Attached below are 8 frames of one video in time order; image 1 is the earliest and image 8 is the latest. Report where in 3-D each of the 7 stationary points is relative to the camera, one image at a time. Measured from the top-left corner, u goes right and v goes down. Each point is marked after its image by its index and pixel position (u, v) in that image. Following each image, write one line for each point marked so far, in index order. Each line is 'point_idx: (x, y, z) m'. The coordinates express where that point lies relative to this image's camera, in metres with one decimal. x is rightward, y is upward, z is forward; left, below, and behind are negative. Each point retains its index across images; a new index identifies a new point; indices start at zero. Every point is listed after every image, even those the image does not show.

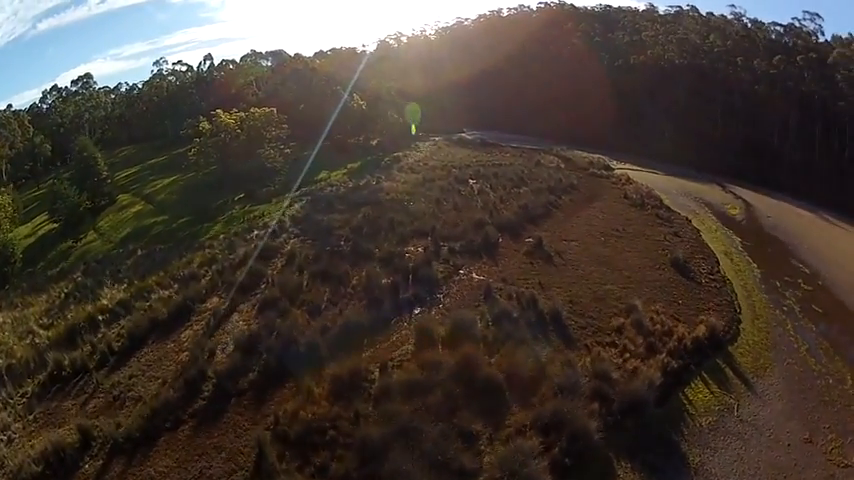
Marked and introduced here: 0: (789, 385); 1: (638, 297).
0: (+7.6, -2.9, +19.8) m
1: (+4.2, -1.2, +19.7) m
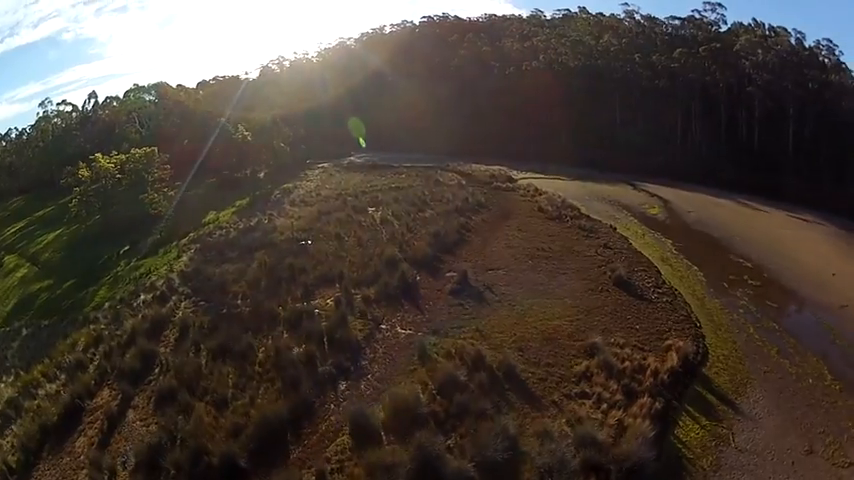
0: (+6.5, -2.9, +17.9) m
1: (+2.9, -1.6, +17.5) m
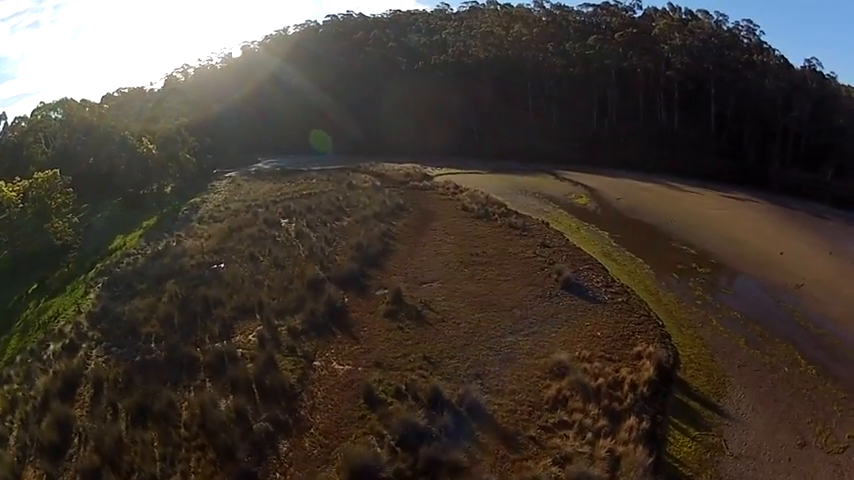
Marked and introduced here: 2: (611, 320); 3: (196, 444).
0: (+5.6, -2.7, +16.6) m
1: (+2.1, -1.7, +15.9) m
2: (+3.3, -1.4, +17.7) m
3: (-3.1, -2.7, +13.0) m
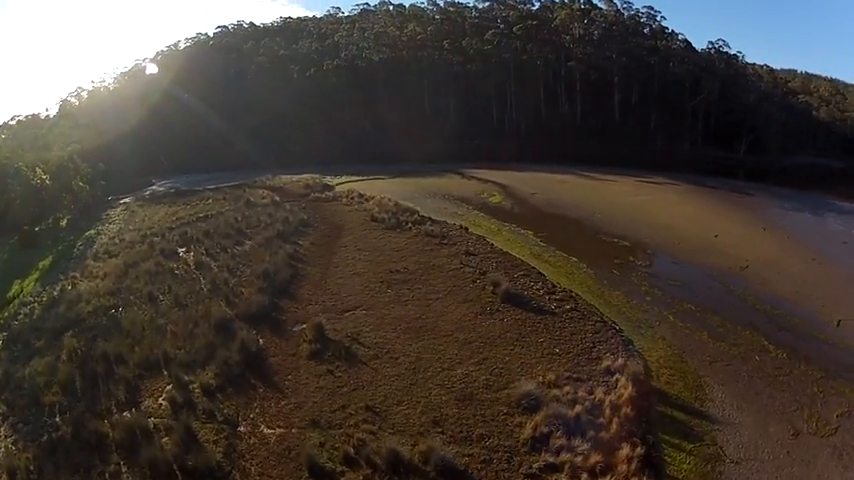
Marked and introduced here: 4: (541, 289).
0: (+4.8, -2.4, +15.2) m
1: (+1.2, -1.8, +14.1) m
2: (+2.2, -1.5, +16.0) m
3: (-3.4, -3.4, +10.7) m
4: (+2.1, -0.9, +18.6) m
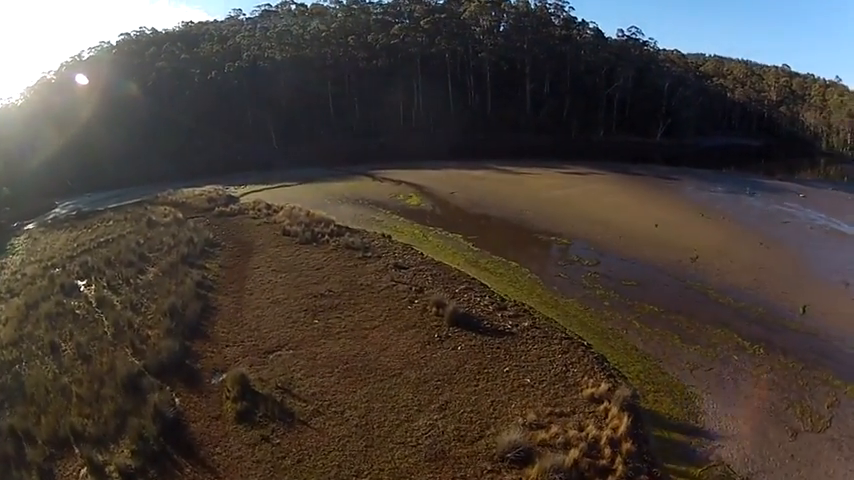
0: (+4.3, -2.3, +13.9) m
1: (+0.8, -2.1, +12.5) m
2: (+1.5, -1.7, +14.5) m
3: (-3.4, -4.1, +8.7) m
4: (+1.1, -1.1, +17.0) m
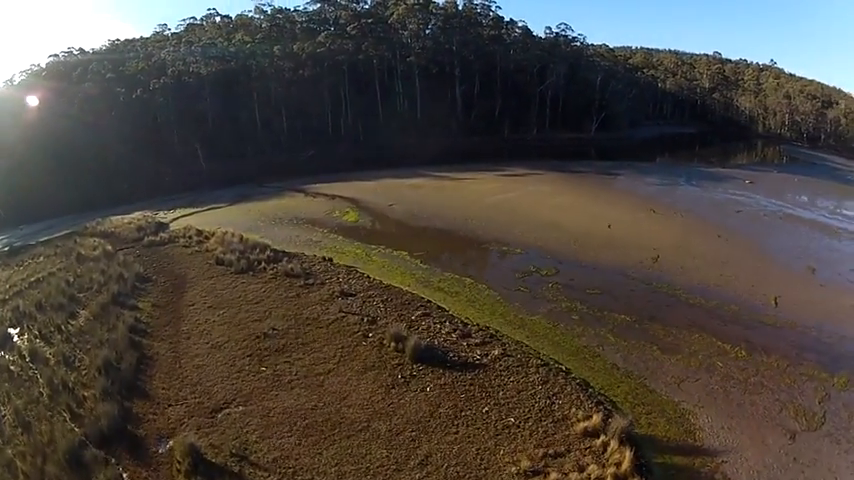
0: (+3.9, -2.3, +13.0) m
1: (+0.5, -2.4, +11.3) m
2: (+1.1, -1.9, +13.4) m
3: (-3.2, -4.7, +7.3) m
4: (+0.5, -1.5, +15.9) m
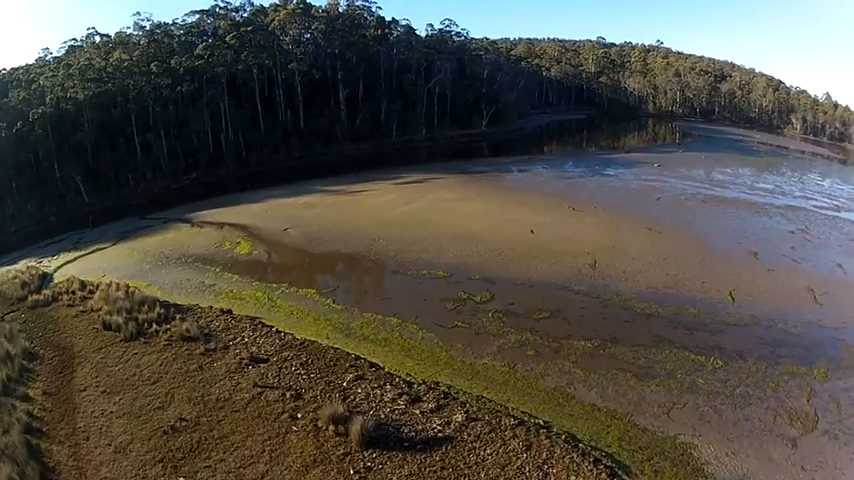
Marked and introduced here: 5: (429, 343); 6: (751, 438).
0: (+3.4, -2.4, +11.2) m
1: (+0.3, -2.9, +9.2) m
2: (+0.6, -2.4, +11.3) m
3: (-2.6, -5.6, +4.7) m
4: (-0.4, -2.1, +13.7) m
5: (-0.1, -1.7, +17.0) m
6: (+3.9, -2.5, +11.1) m
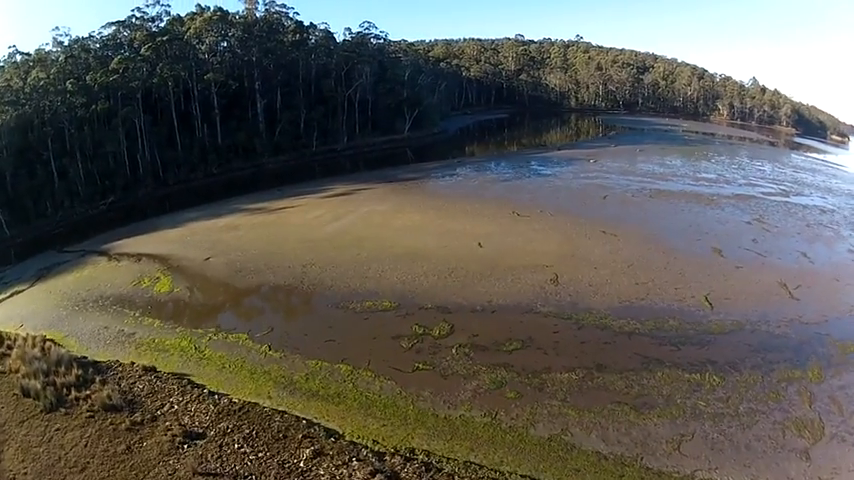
0: (+3.3, -2.5, +9.7) m
1: (+0.4, -3.3, +7.5) m
2: (+0.4, -2.8, +9.6) m
3: (-1.8, -6.2, +2.7) m
4: (-0.7, -2.6, +11.9) m
5: (-0.8, -2.3, +15.3) m
6: (+3.7, -2.5, +9.7) m
